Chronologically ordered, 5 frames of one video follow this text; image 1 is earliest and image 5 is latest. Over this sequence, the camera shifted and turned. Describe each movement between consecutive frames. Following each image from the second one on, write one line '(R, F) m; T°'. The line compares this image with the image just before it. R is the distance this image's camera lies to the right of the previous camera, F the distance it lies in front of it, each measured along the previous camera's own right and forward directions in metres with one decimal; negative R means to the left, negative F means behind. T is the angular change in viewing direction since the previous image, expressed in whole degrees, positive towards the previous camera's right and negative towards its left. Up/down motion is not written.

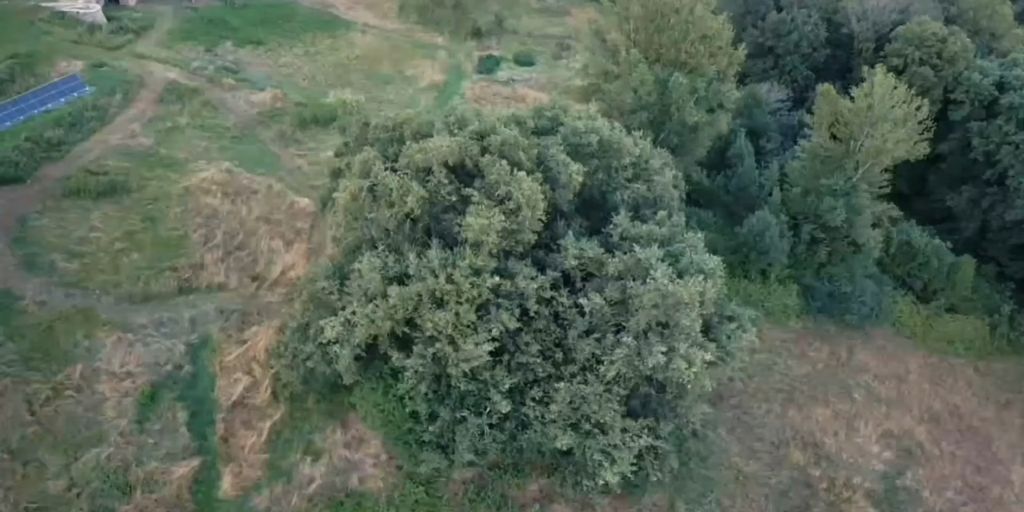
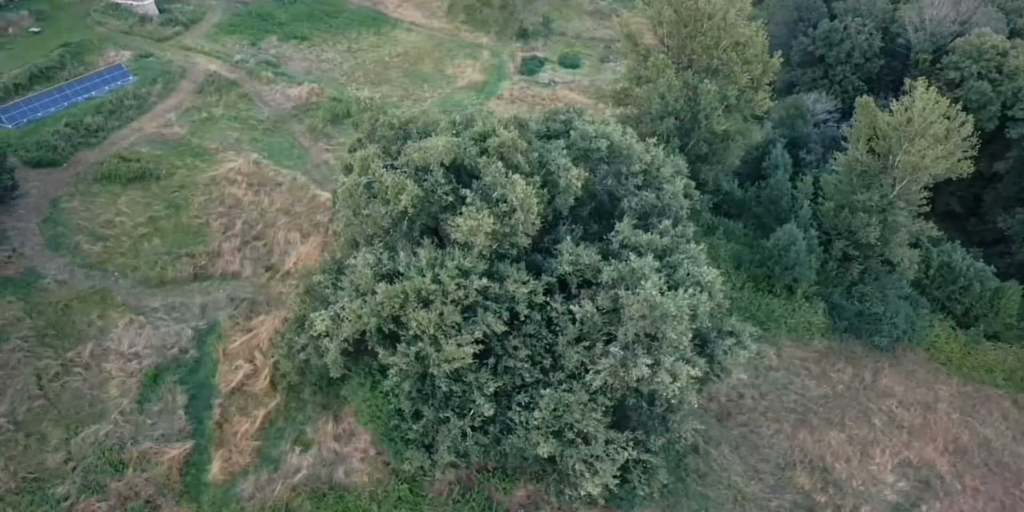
(+2.0, +0.2) m; -5°
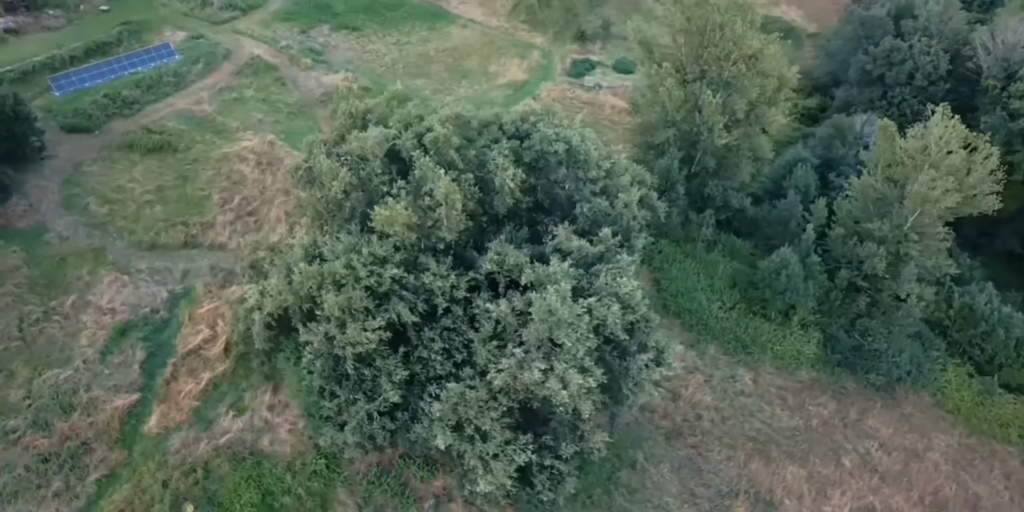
(+5.5, +0.1) m; -8°
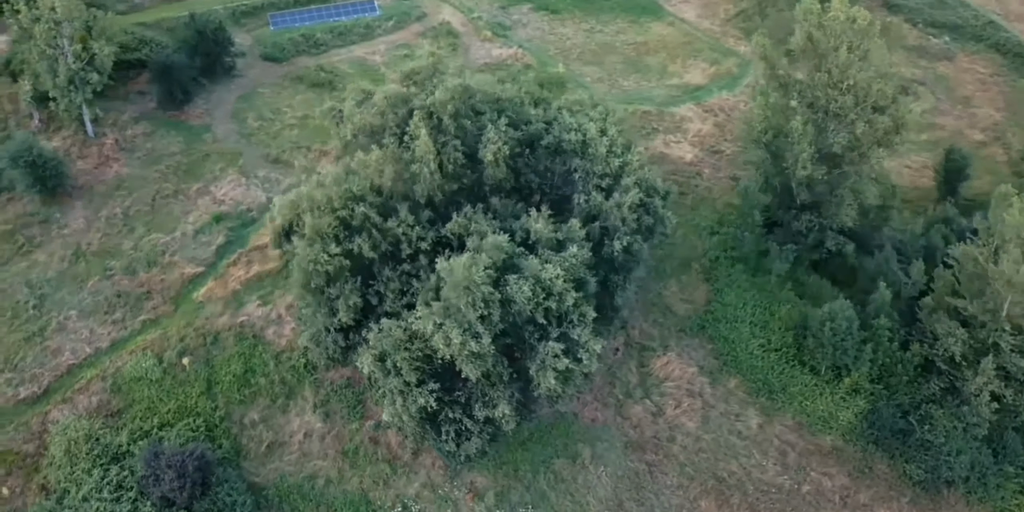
(+10.3, +0.5) m; -21°
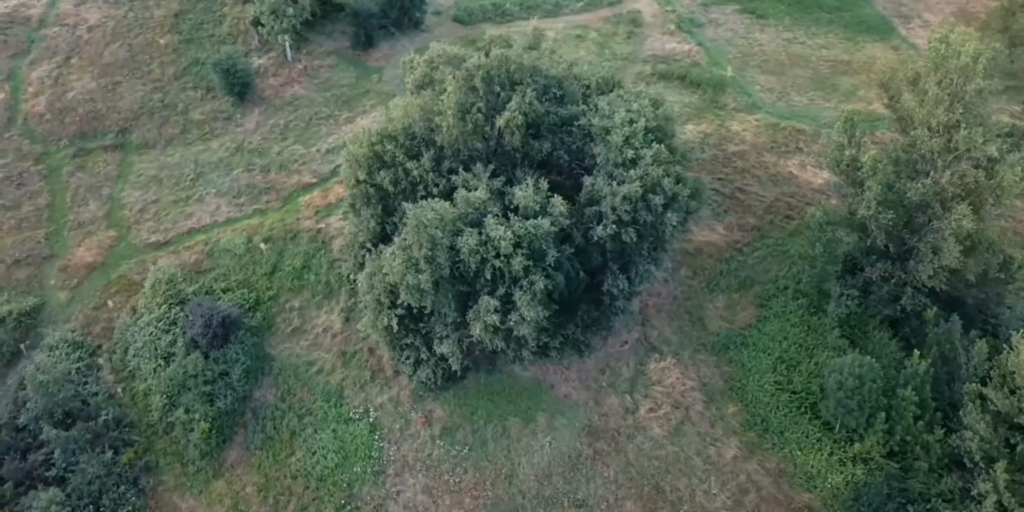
(+10.5, +0.2) m; -21°
